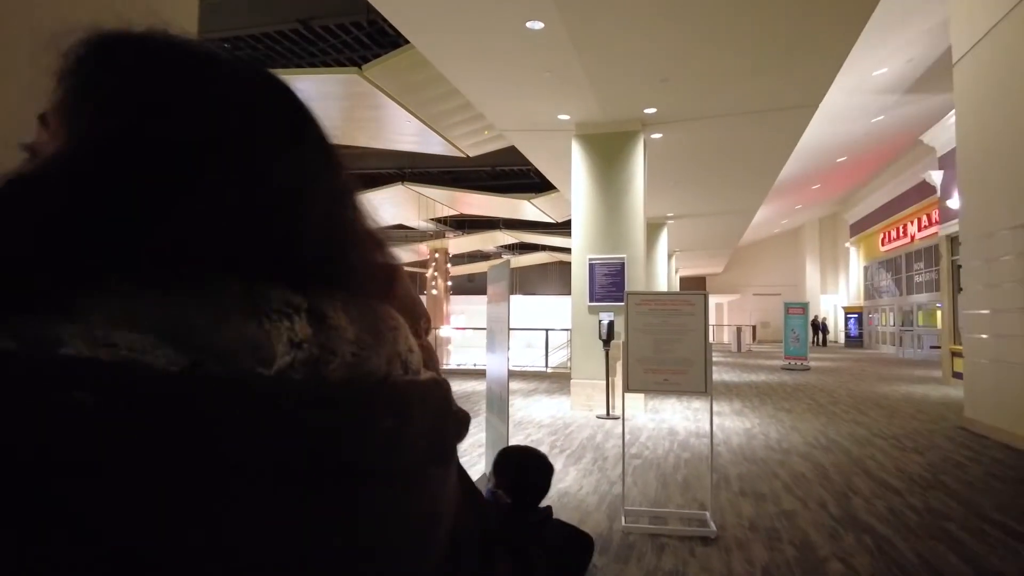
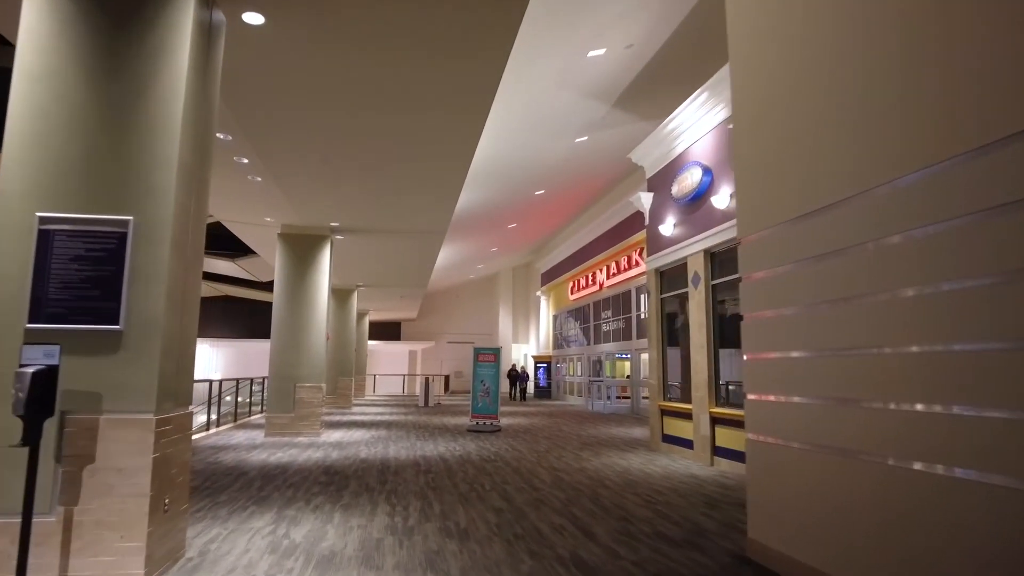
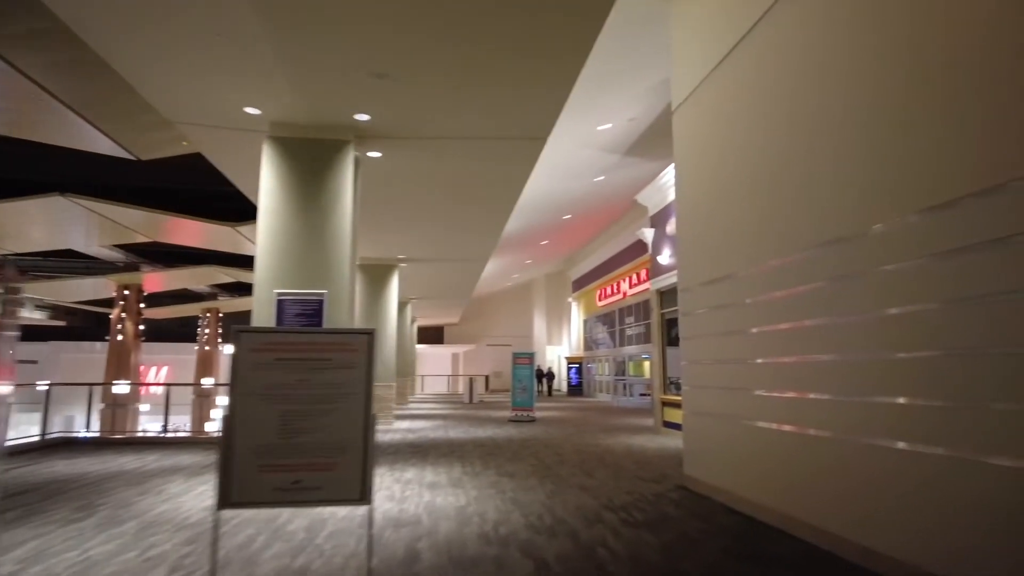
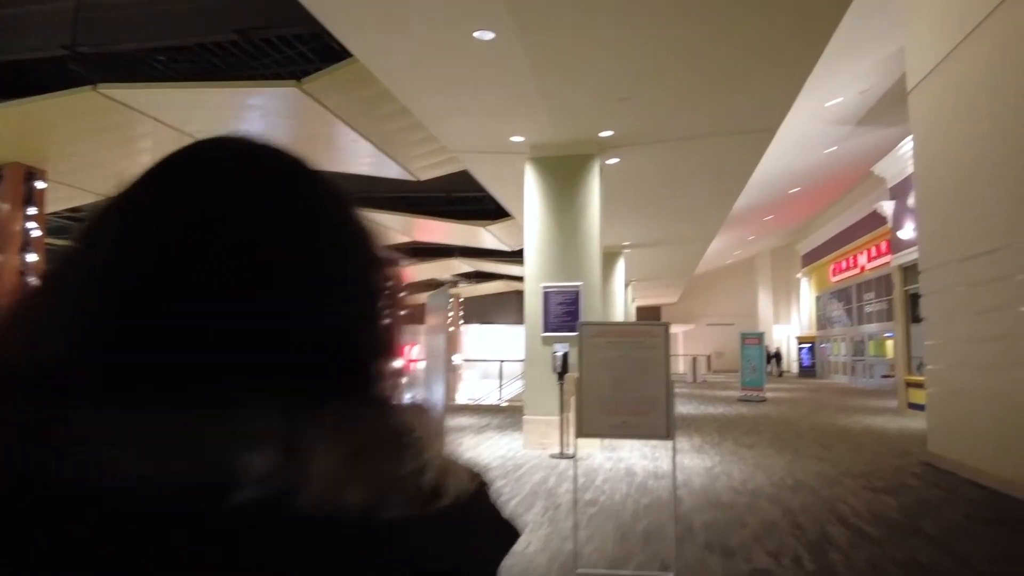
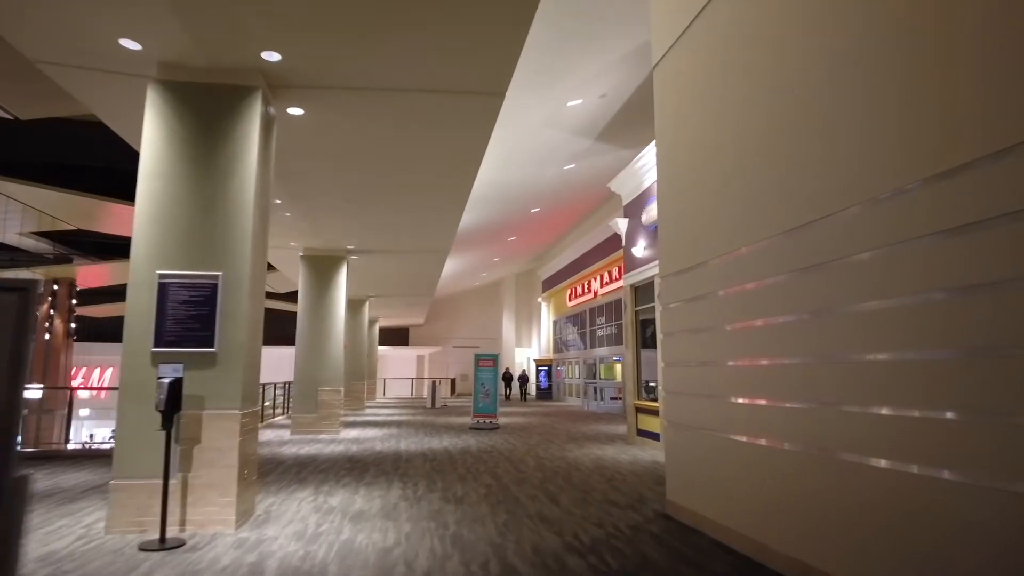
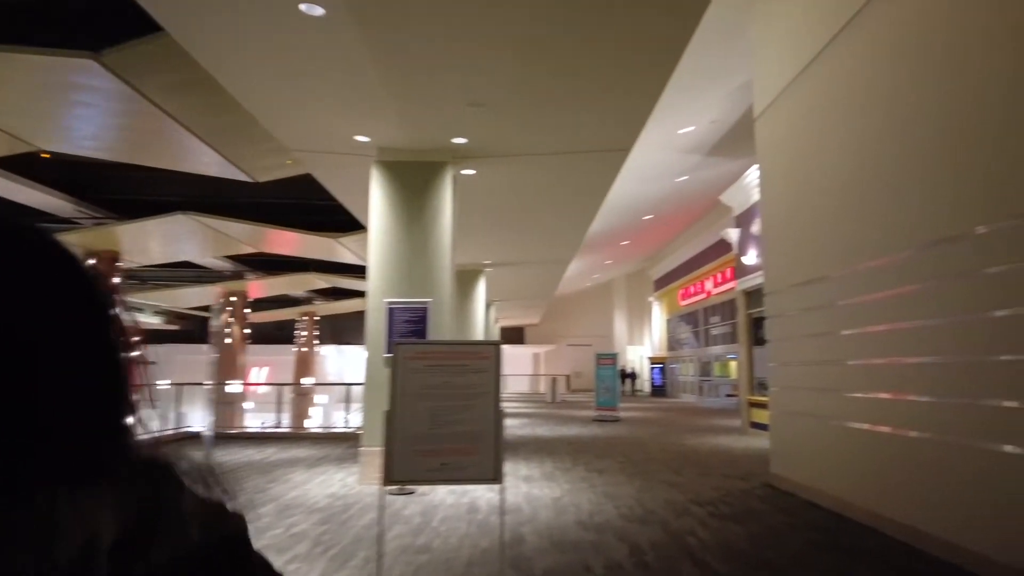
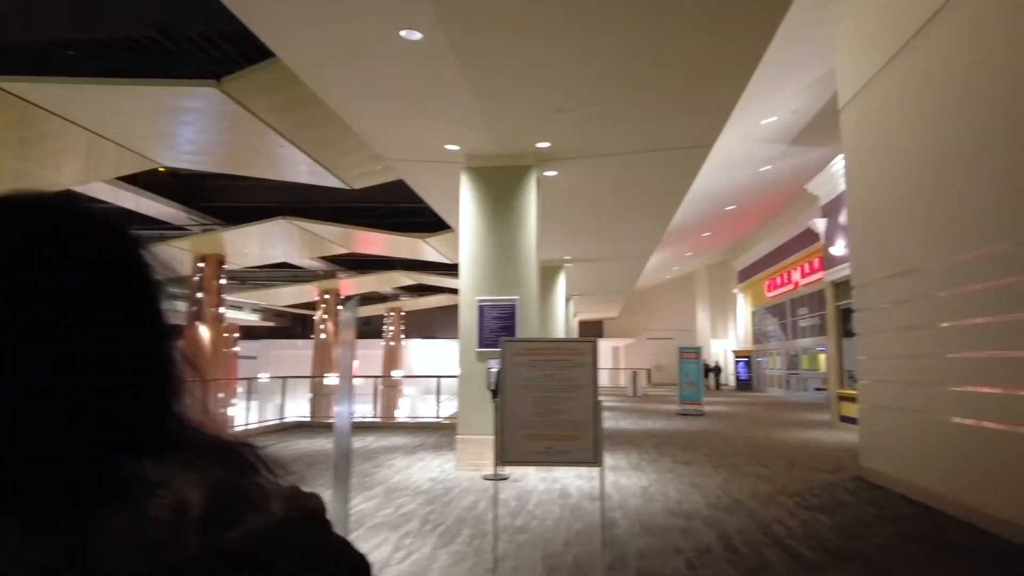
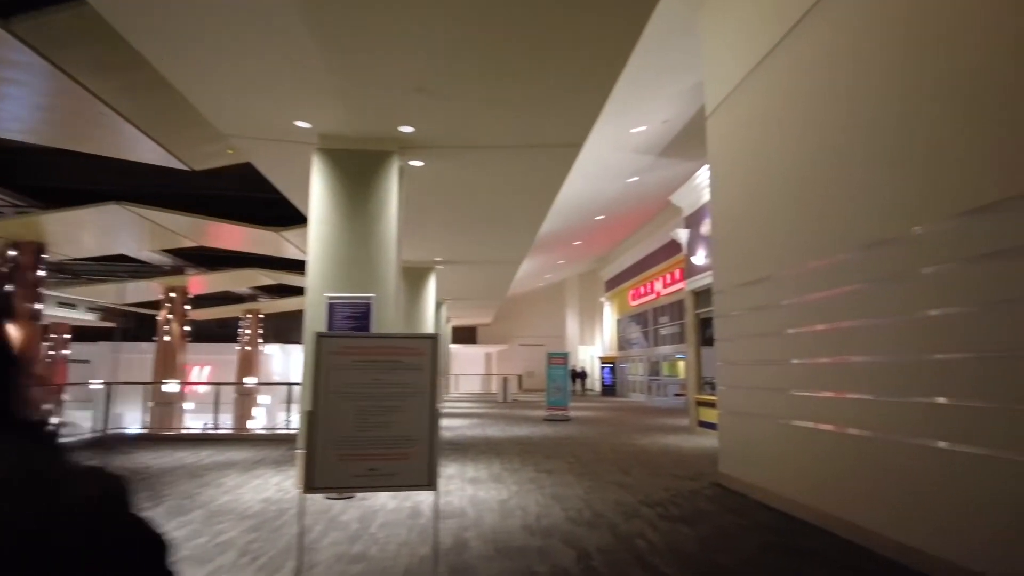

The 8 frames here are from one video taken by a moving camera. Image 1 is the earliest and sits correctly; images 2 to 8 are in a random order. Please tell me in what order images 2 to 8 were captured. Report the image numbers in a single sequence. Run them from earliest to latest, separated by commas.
4, 7, 6, 8, 3, 5, 2
